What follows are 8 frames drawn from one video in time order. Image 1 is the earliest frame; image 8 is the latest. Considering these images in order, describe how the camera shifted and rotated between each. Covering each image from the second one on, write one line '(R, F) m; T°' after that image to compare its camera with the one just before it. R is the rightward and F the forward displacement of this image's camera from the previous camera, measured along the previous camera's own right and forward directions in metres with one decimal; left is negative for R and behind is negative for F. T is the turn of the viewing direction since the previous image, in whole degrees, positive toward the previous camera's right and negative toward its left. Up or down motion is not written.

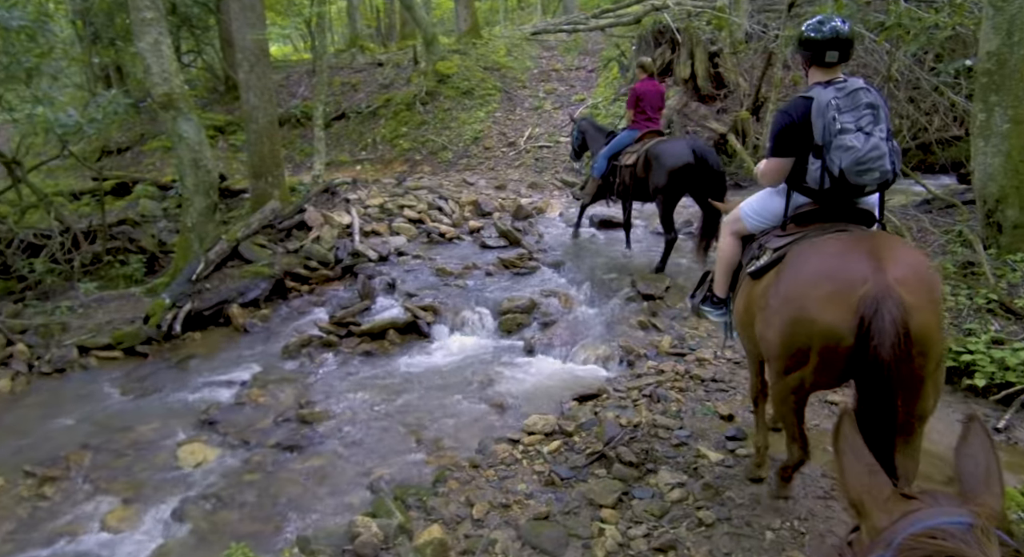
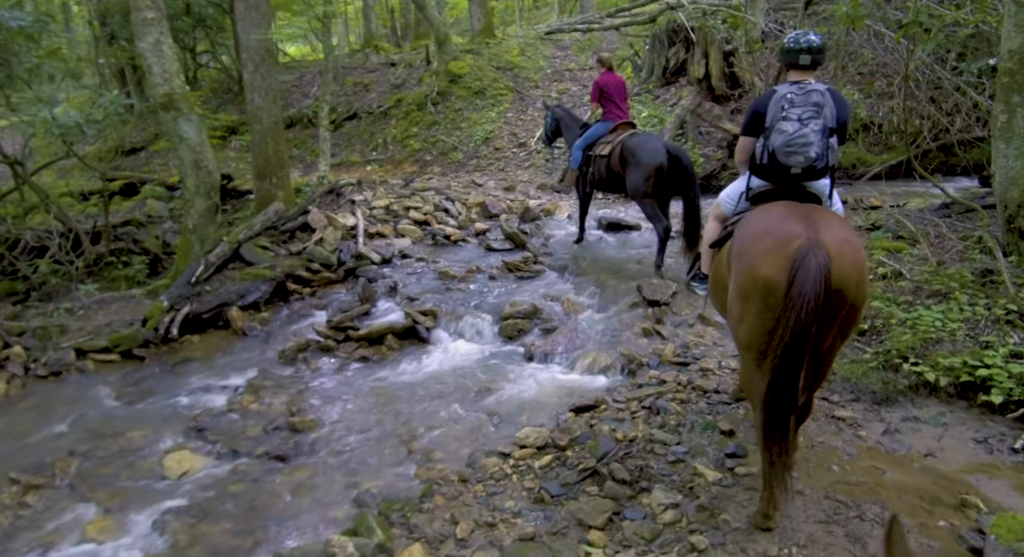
(+0.2, +0.2) m; -2°
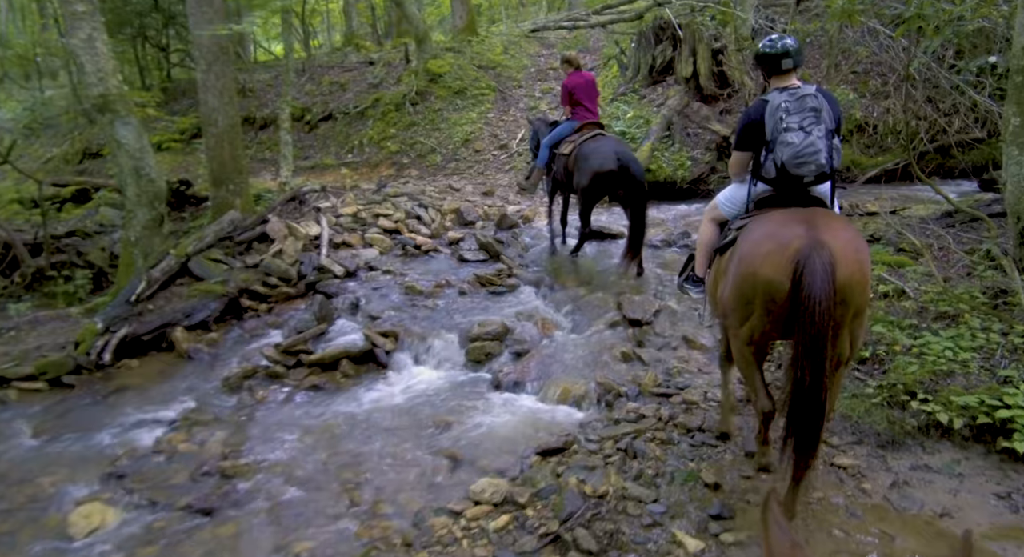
(+0.3, +0.6) m; +1°
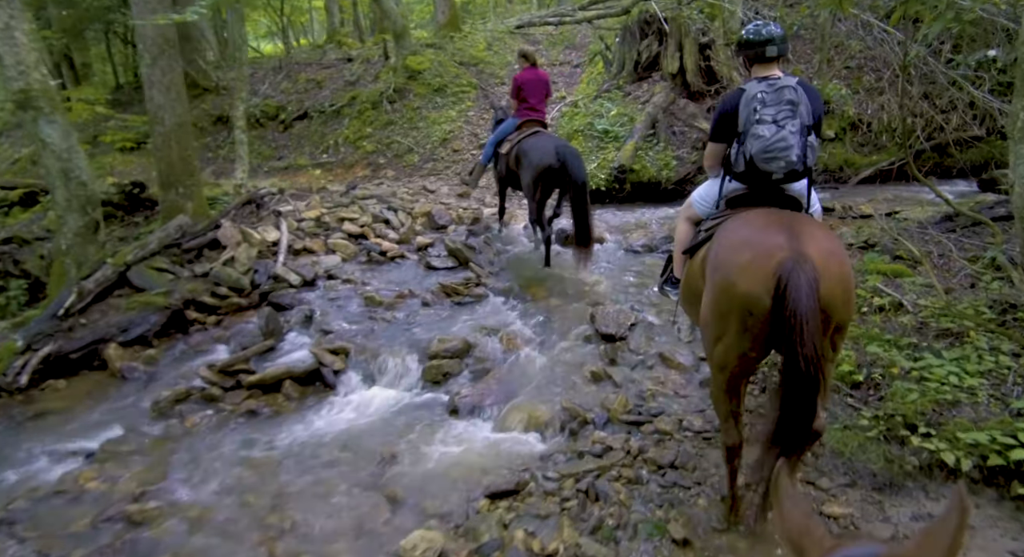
(+0.3, +0.5) m; 0°
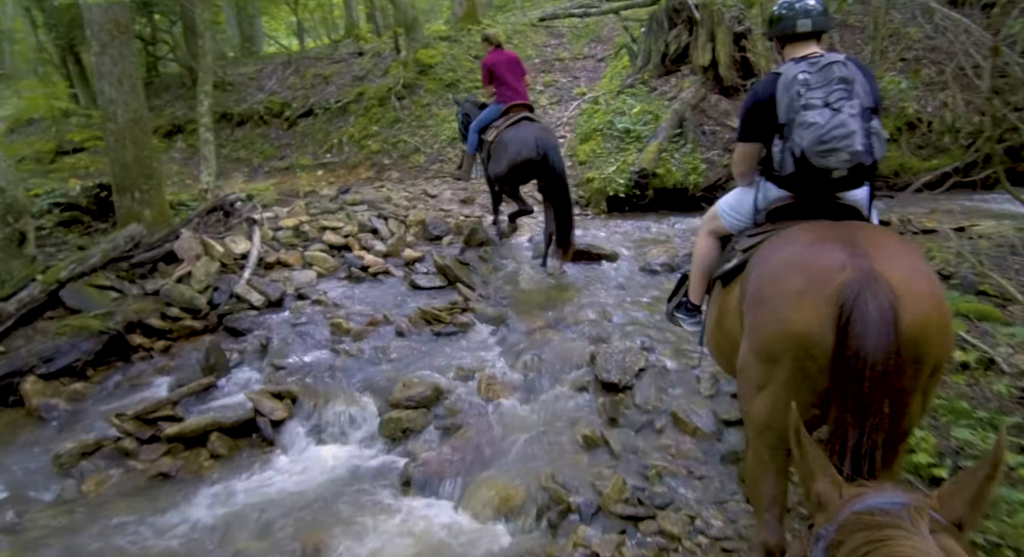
(+0.4, +1.1) m; -3°
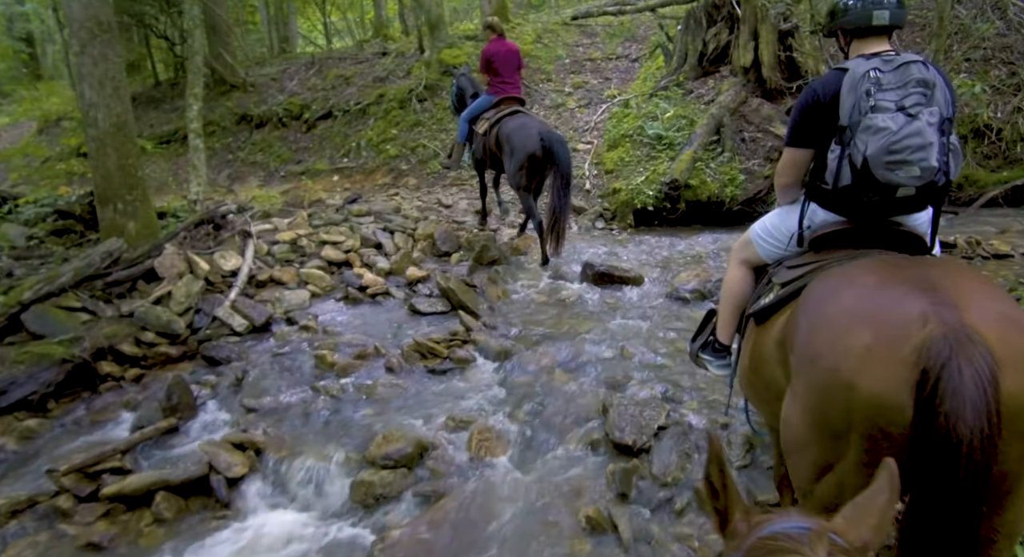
(+0.2, +0.7) m; -3°
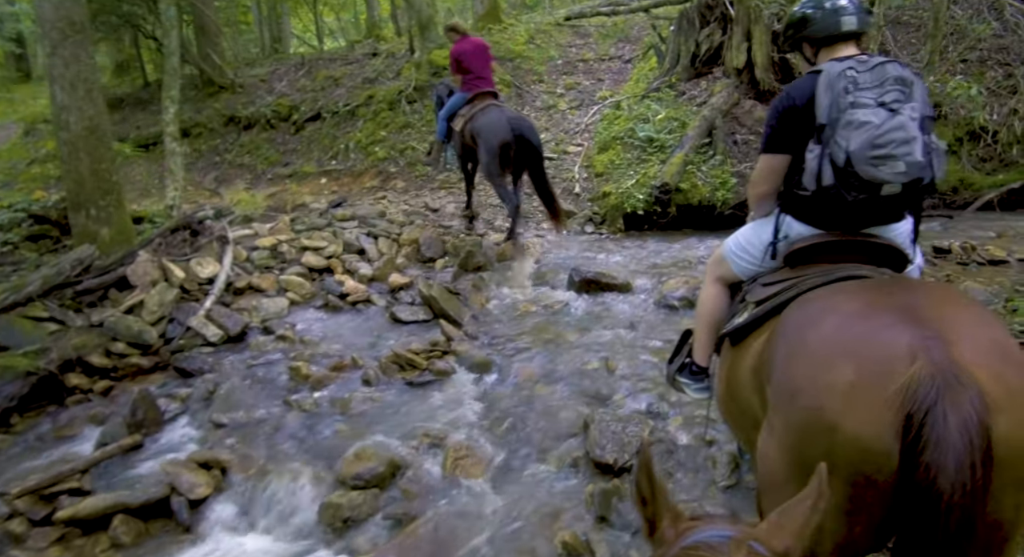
(+0.1, +0.2) m; 0°
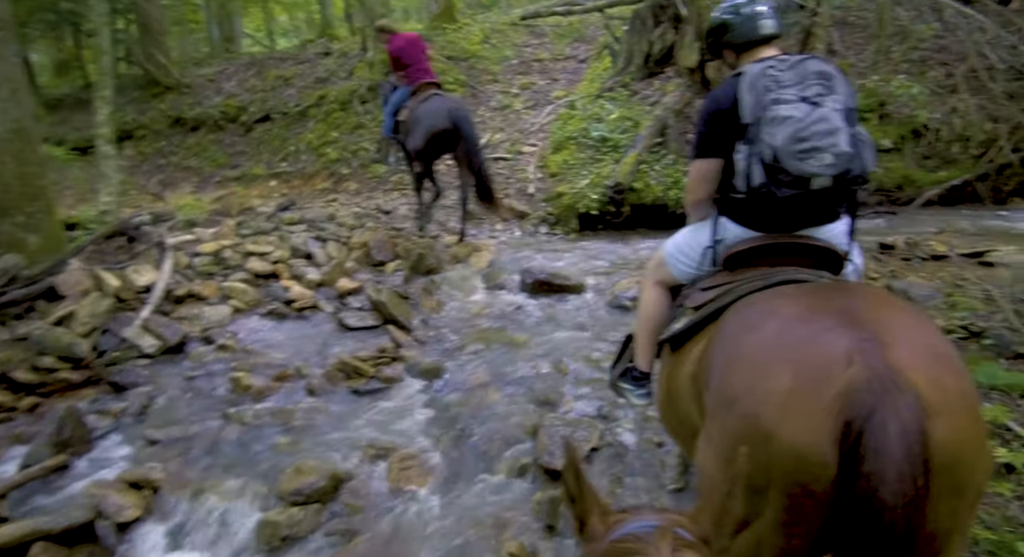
(+0.1, +0.1) m; +3°
